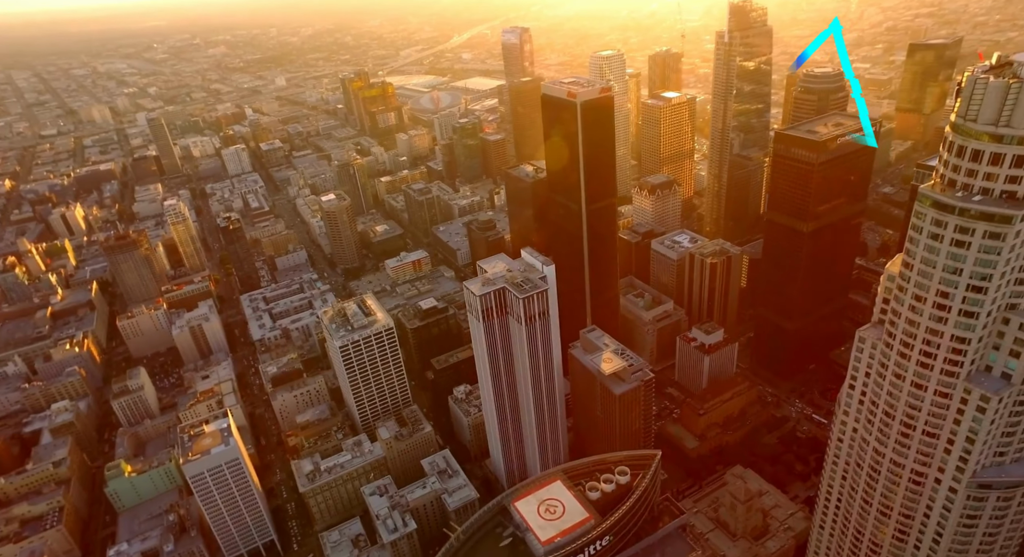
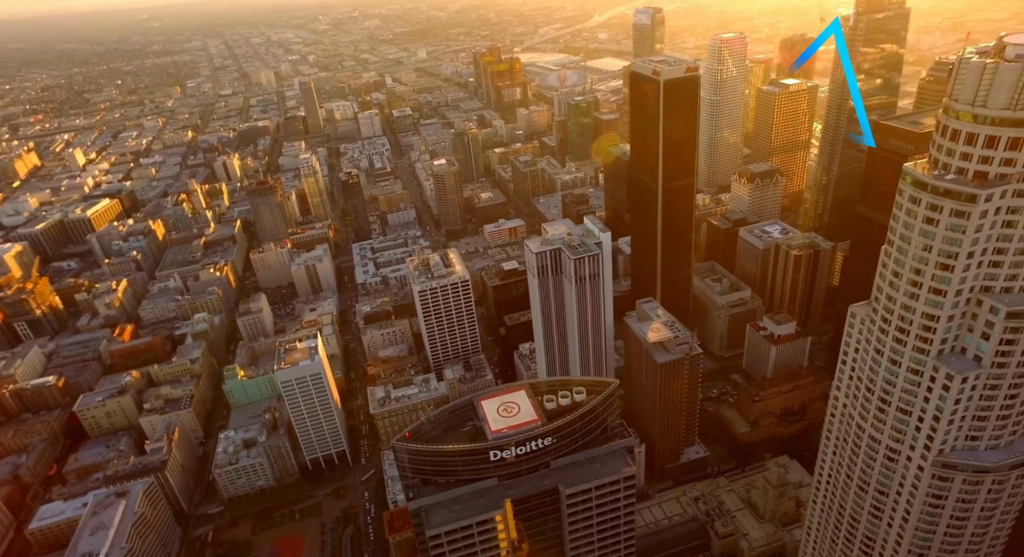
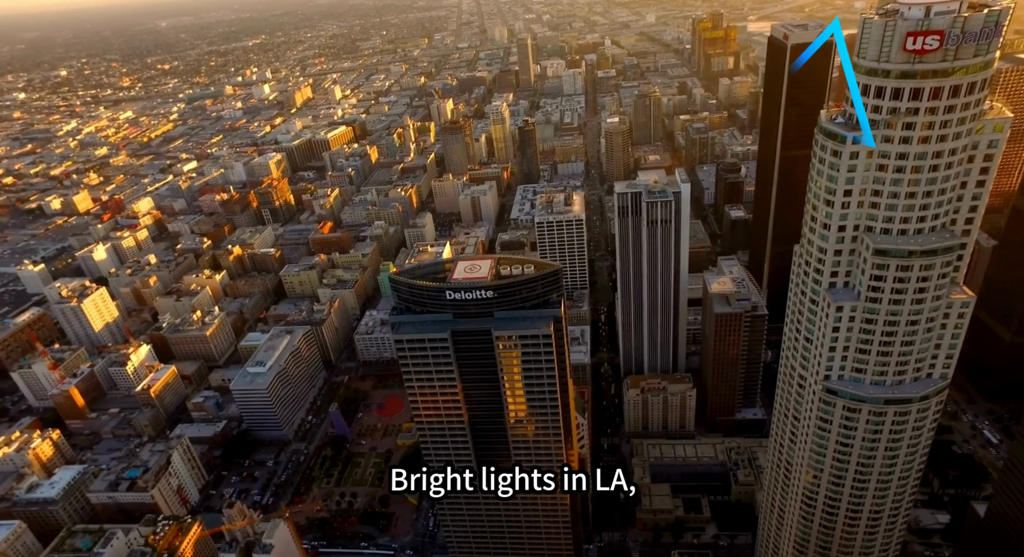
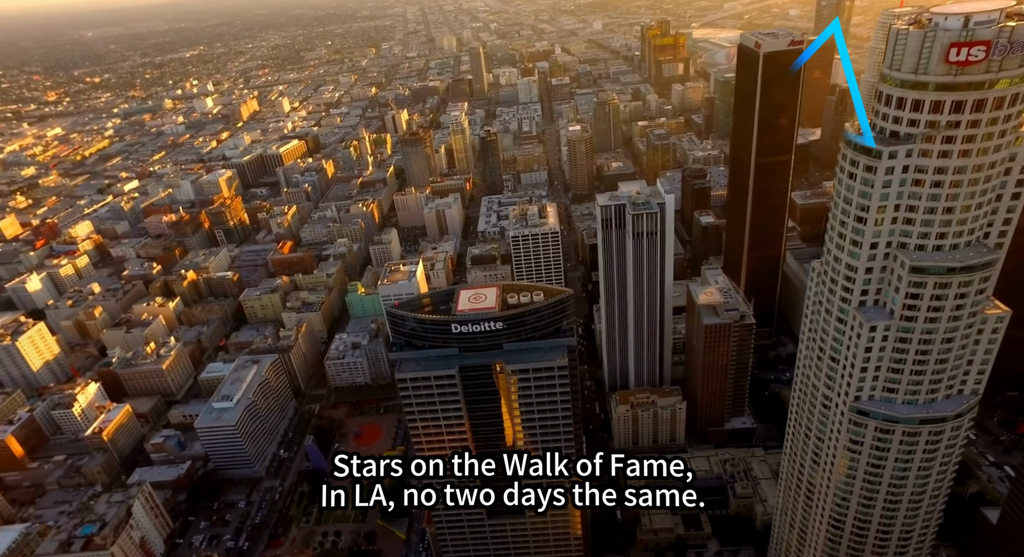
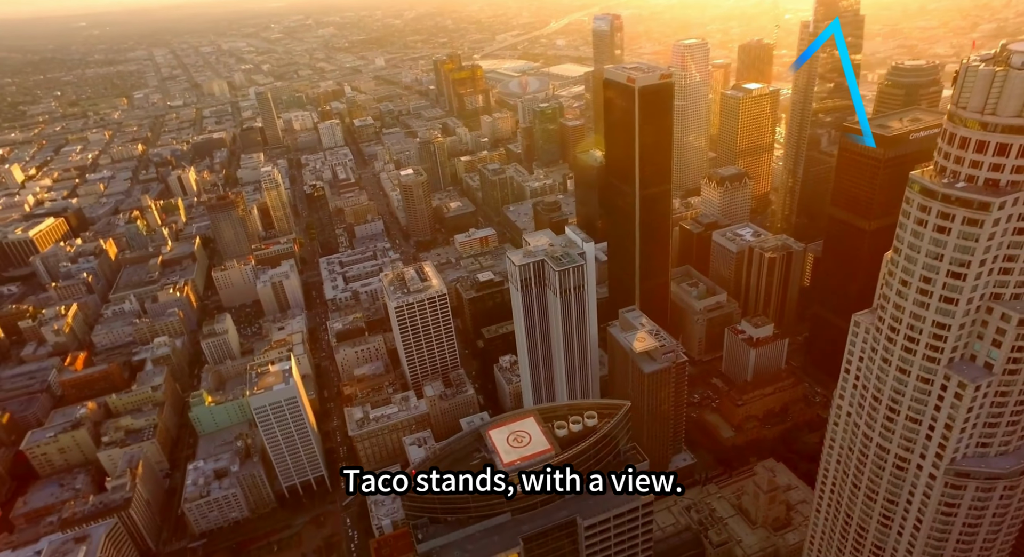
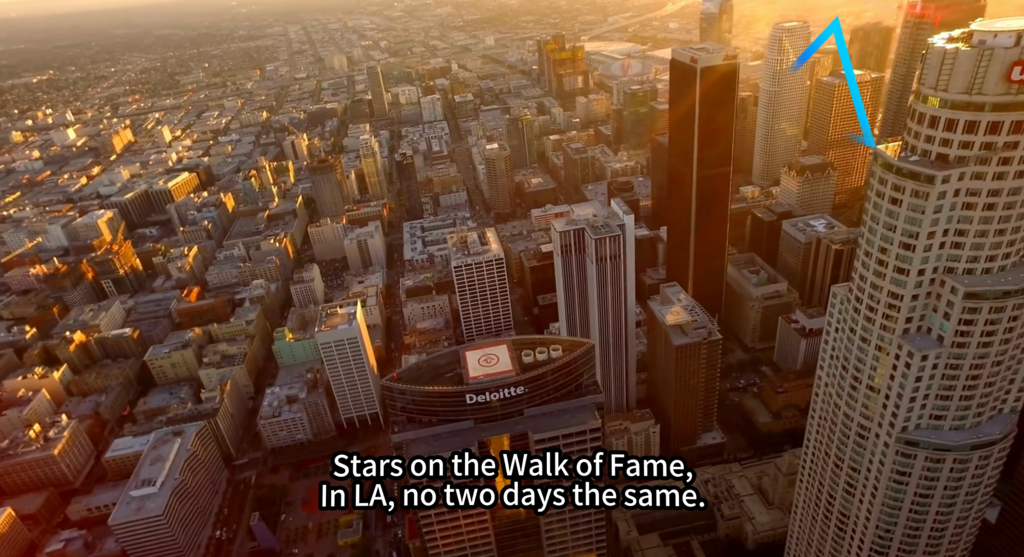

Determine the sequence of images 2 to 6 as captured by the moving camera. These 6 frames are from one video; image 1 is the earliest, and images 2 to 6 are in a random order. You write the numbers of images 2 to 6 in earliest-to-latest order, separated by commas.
5, 2, 6, 4, 3
